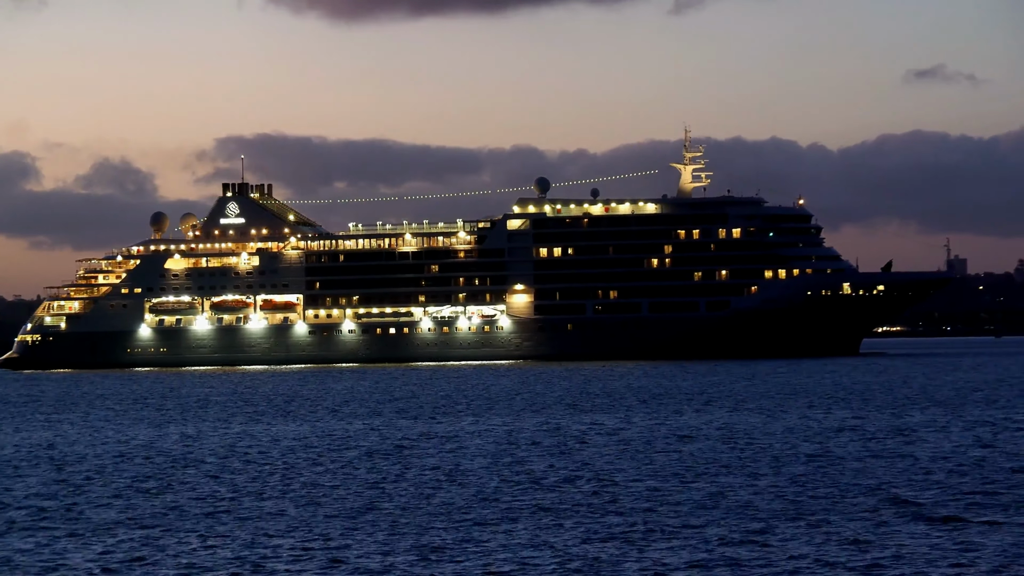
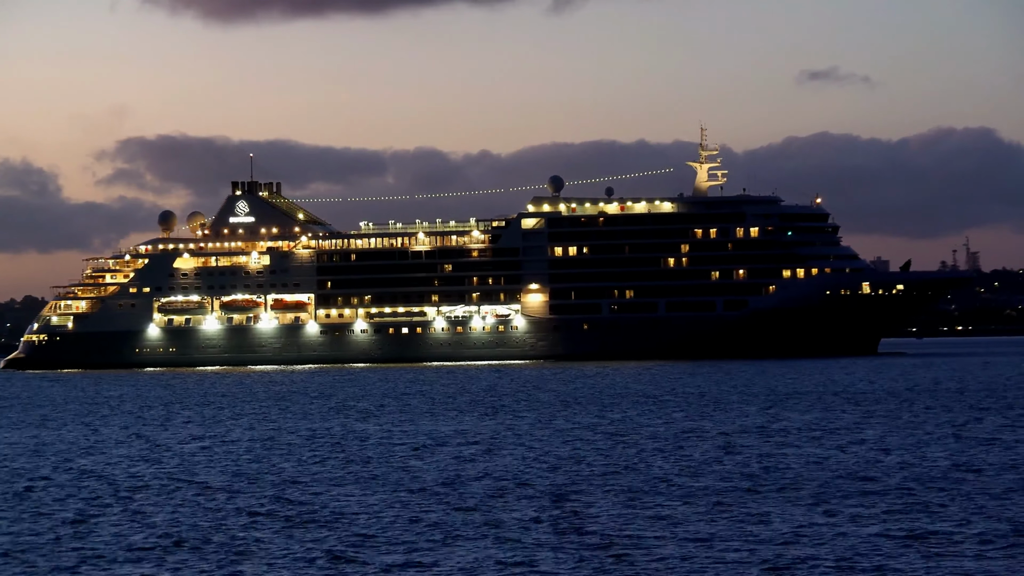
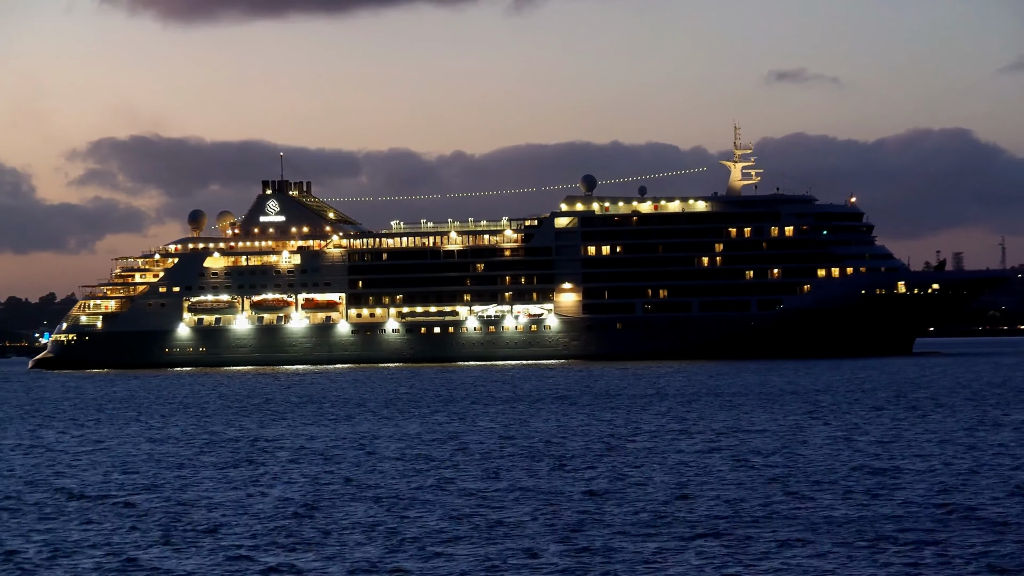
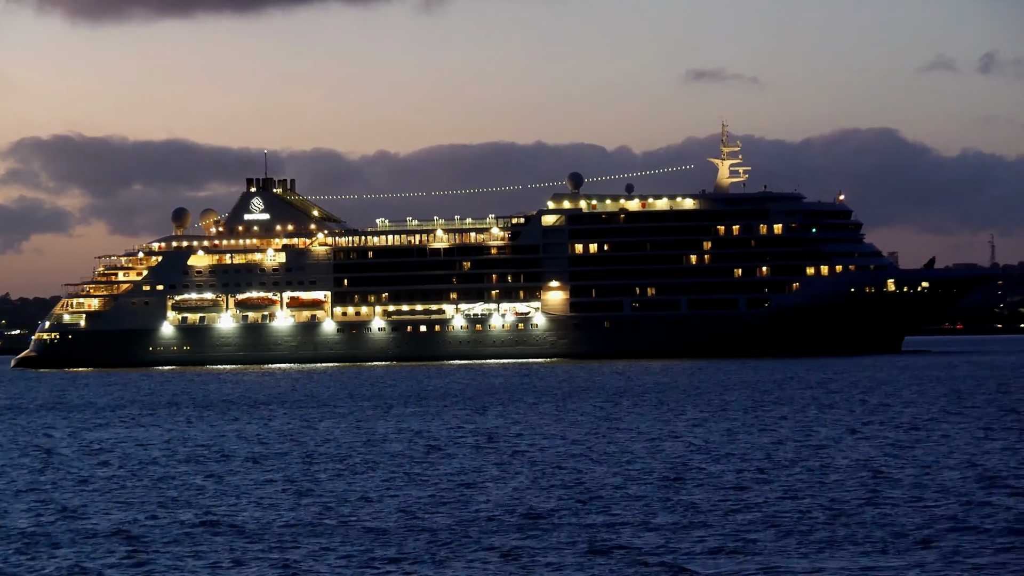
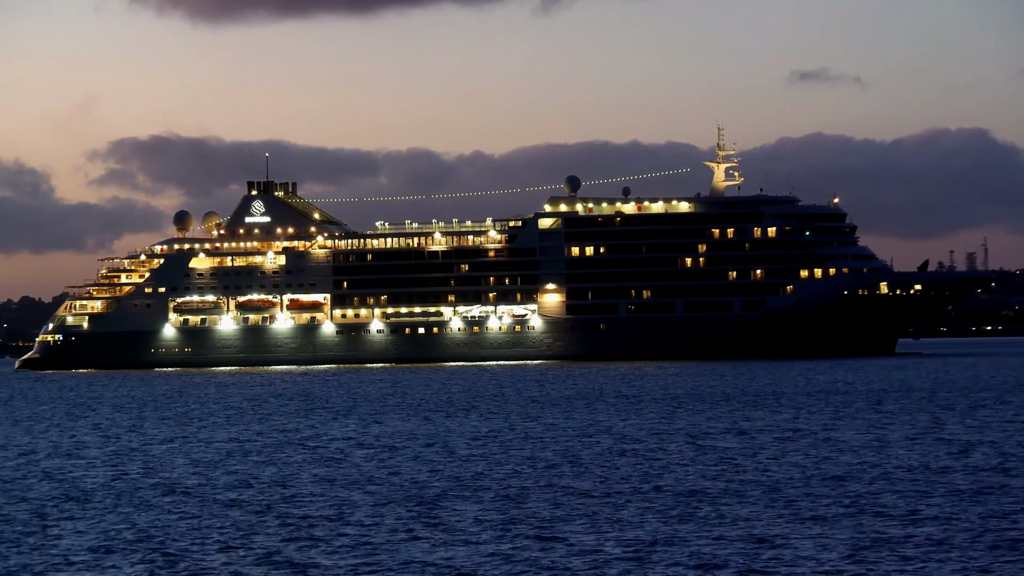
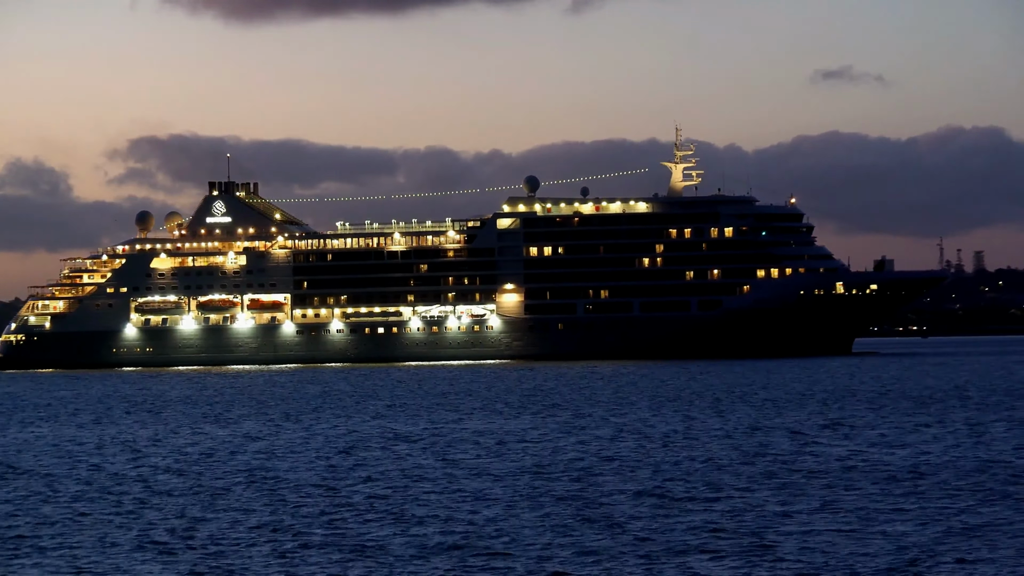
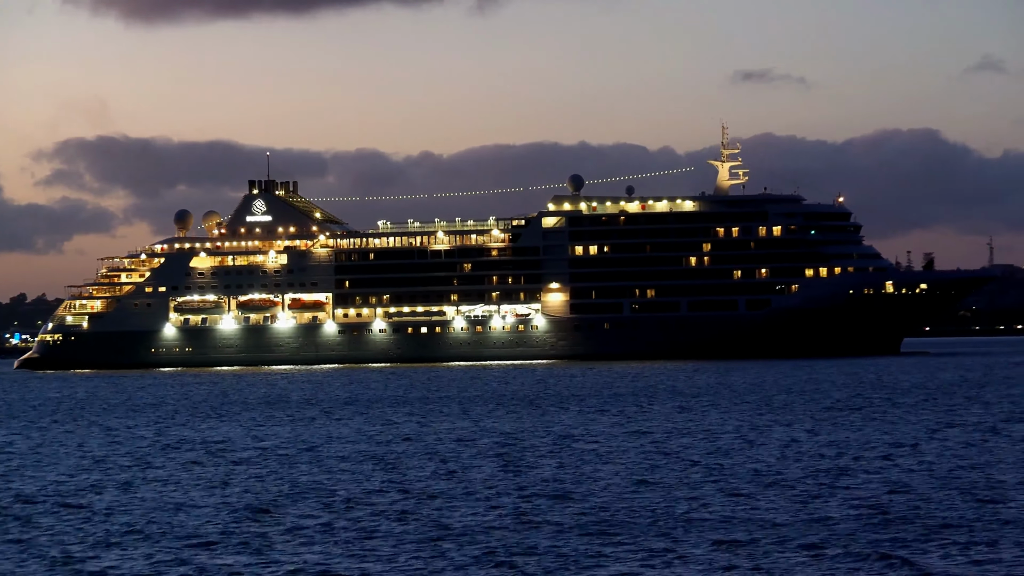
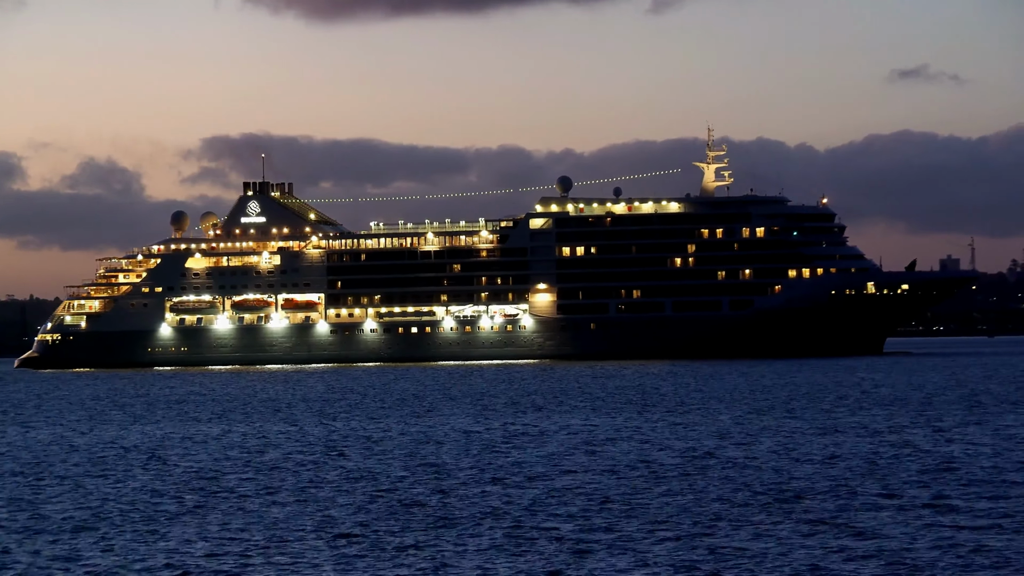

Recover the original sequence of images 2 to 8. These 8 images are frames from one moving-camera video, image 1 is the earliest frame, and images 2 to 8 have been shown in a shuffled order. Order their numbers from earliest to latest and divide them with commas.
8, 6, 2, 5, 3, 7, 4
